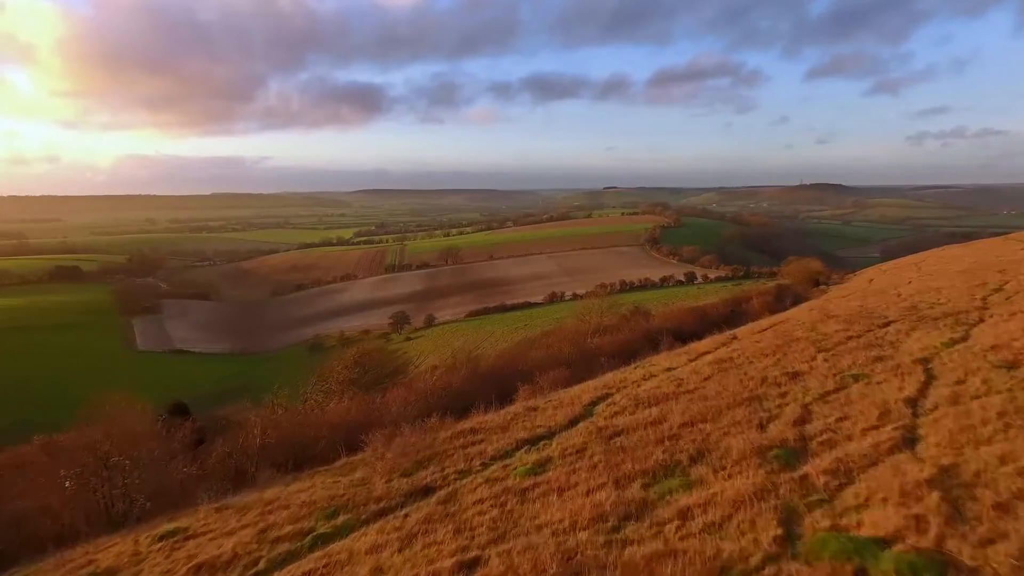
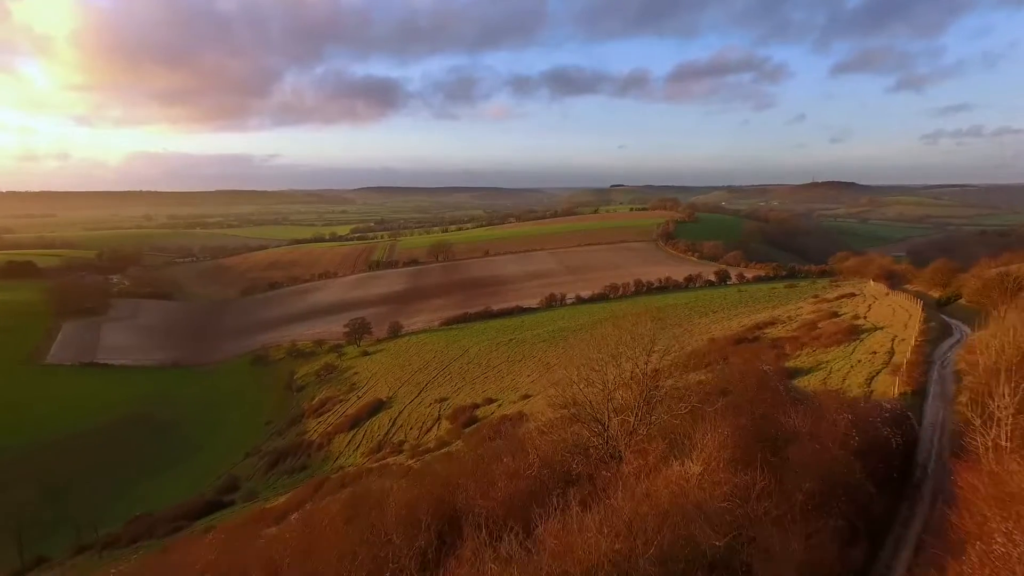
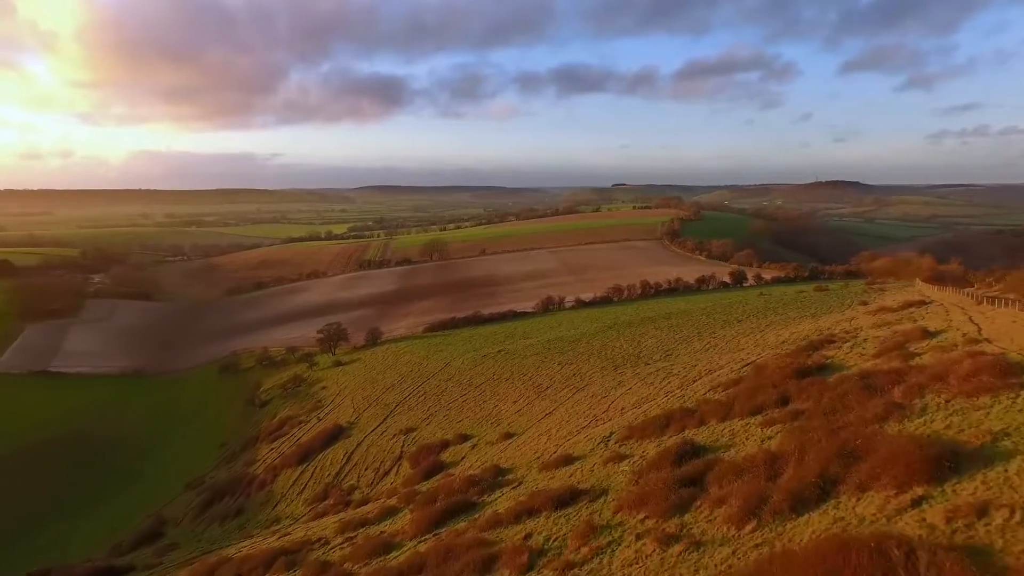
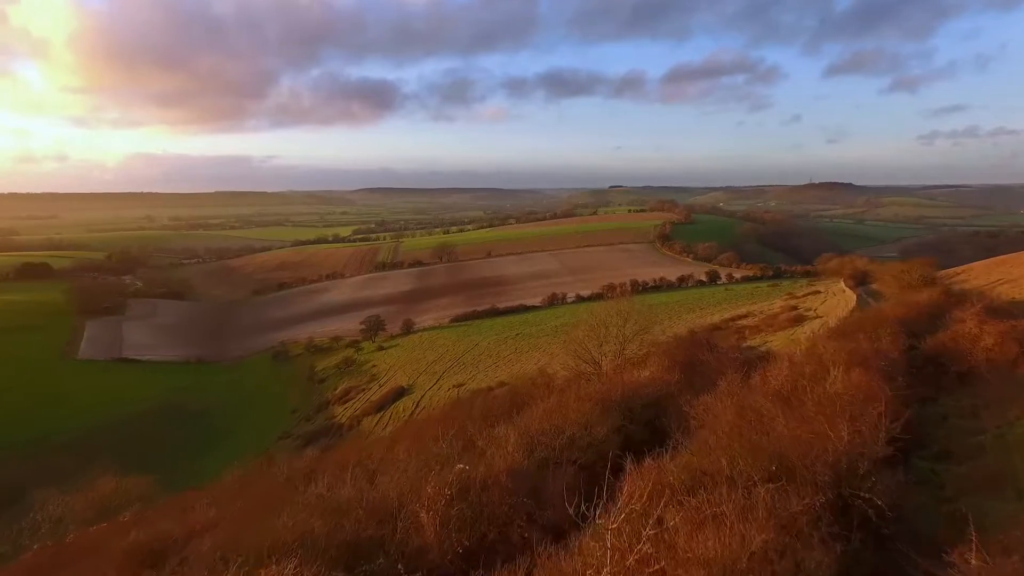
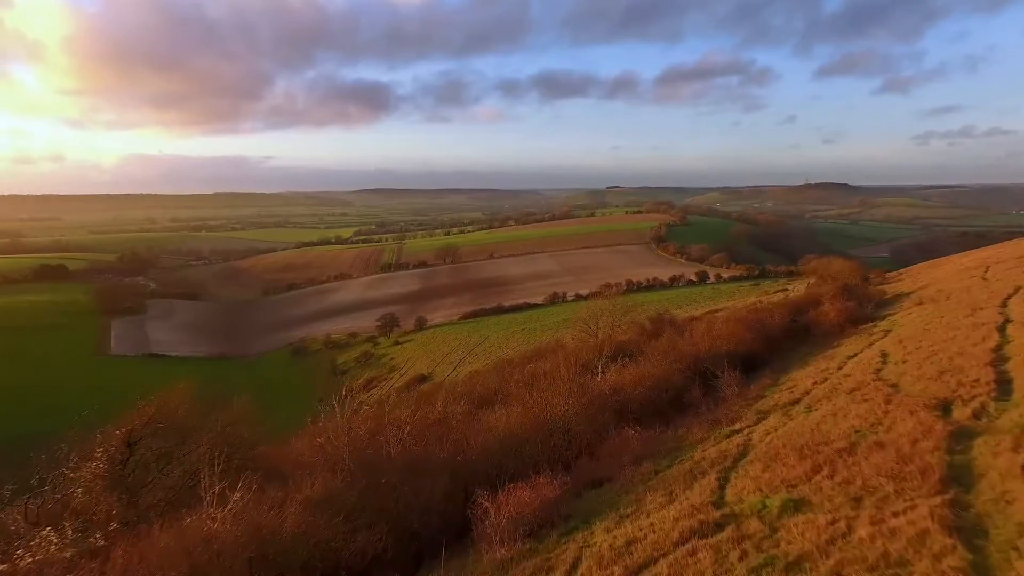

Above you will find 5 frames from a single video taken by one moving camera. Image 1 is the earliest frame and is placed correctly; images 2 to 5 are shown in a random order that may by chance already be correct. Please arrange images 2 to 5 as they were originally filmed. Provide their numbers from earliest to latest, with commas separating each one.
5, 4, 2, 3
